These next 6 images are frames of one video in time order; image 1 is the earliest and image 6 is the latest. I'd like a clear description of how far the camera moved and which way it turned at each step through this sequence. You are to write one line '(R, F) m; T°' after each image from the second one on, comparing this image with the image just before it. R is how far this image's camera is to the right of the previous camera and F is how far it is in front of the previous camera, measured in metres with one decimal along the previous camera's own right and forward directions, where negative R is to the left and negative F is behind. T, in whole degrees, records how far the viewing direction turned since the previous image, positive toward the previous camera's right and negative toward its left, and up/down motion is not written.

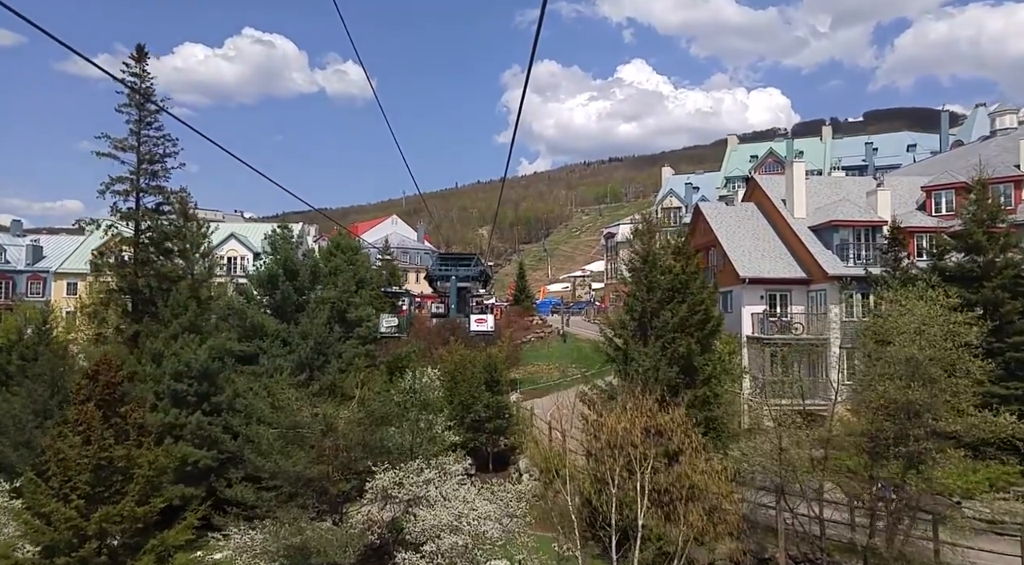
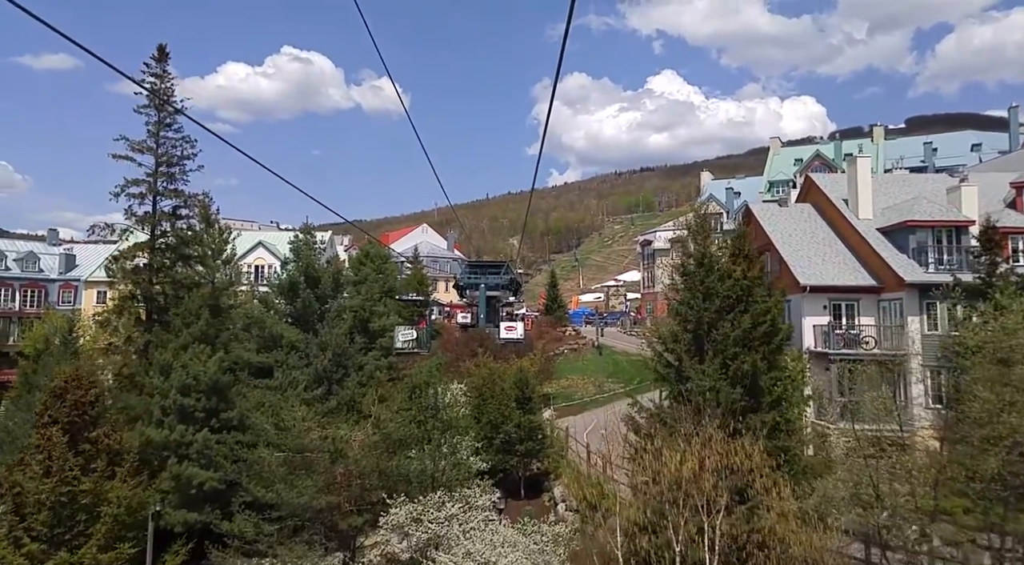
(-0.1, +2.5) m; -2°
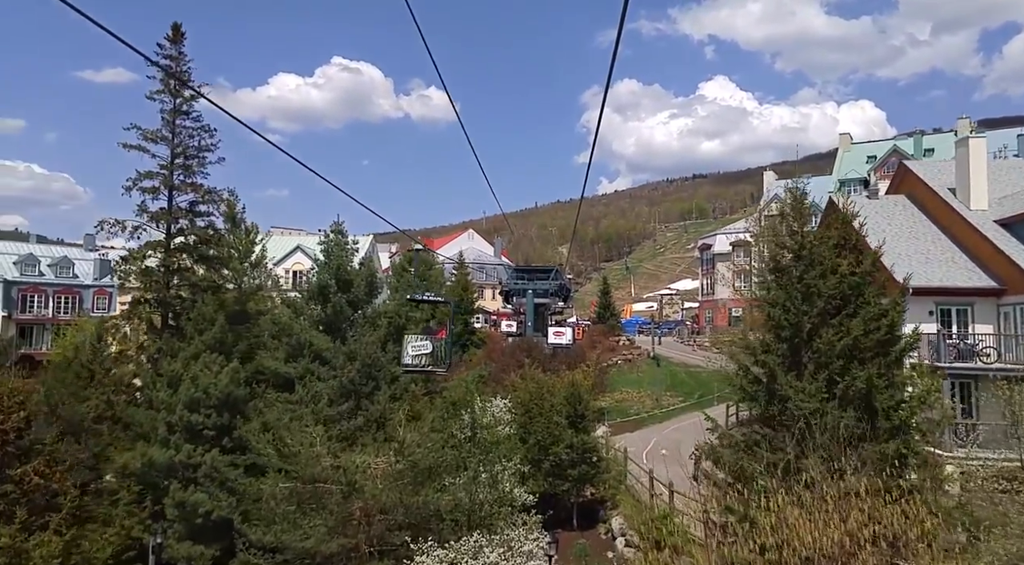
(-0.1, +3.3) m; -4°
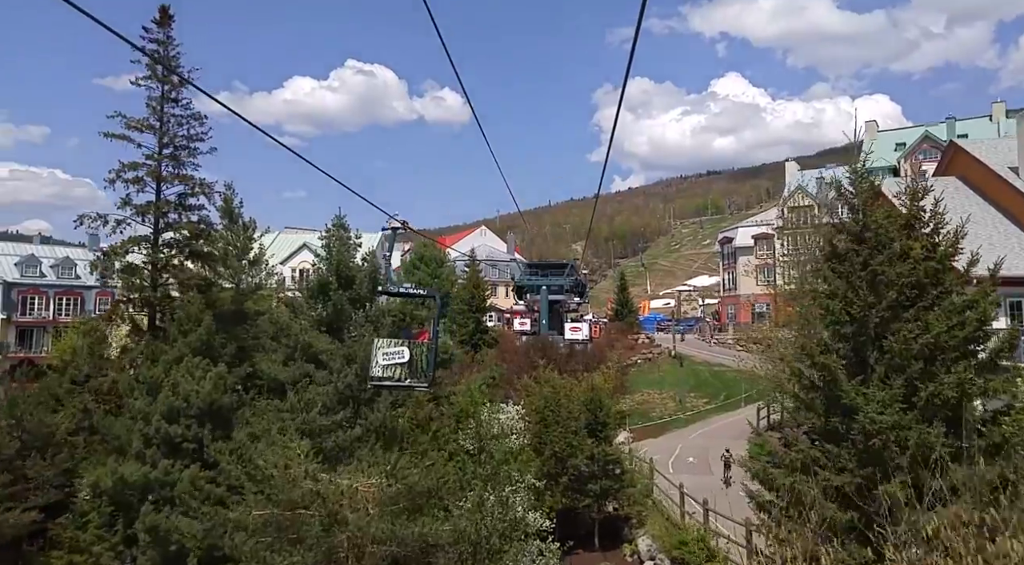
(0.0, +2.3) m; -1°
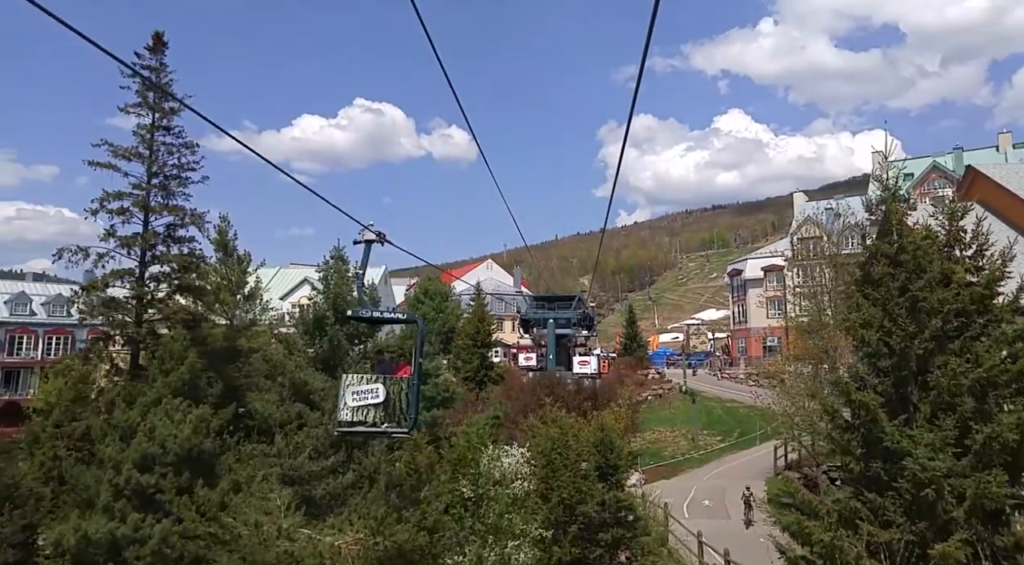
(+0.1, +1.3) m; 0°
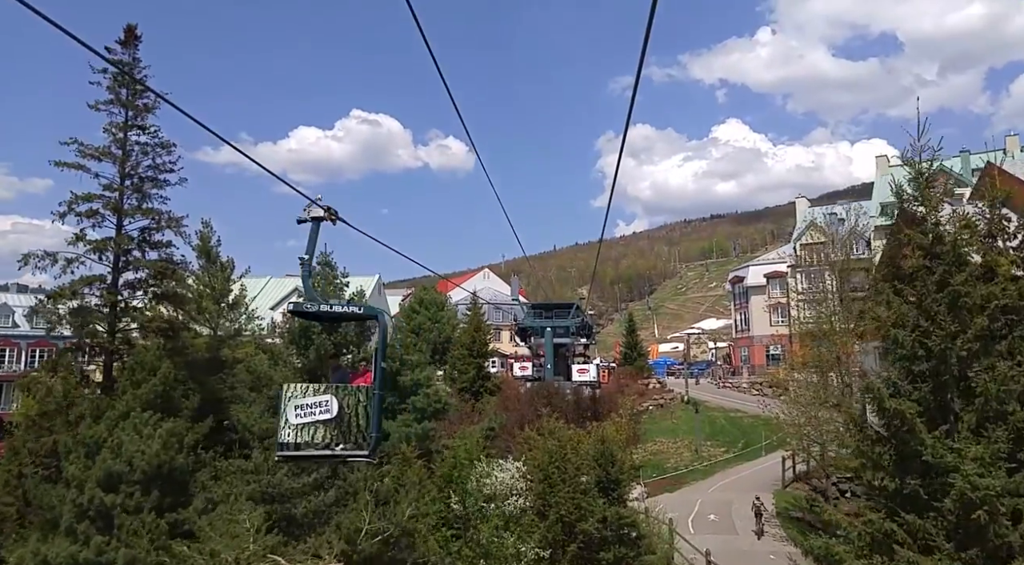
(+0.1, +1.2) m; 0°
